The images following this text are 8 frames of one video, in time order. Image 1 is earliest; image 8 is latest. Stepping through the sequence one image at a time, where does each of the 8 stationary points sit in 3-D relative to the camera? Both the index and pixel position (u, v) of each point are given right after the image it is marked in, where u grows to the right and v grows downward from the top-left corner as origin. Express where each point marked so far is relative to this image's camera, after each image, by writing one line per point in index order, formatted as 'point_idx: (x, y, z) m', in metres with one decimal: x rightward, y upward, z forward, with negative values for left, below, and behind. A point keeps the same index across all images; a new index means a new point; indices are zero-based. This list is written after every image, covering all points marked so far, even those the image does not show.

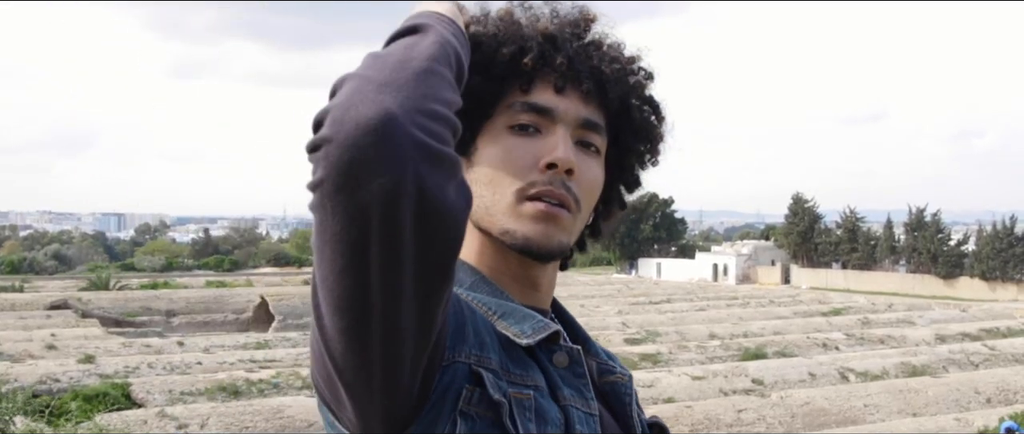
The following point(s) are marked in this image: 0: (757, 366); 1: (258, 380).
0: (+4.7, -2.9, +16.6) m
1: (-4.4, -2.8, +14.8) m
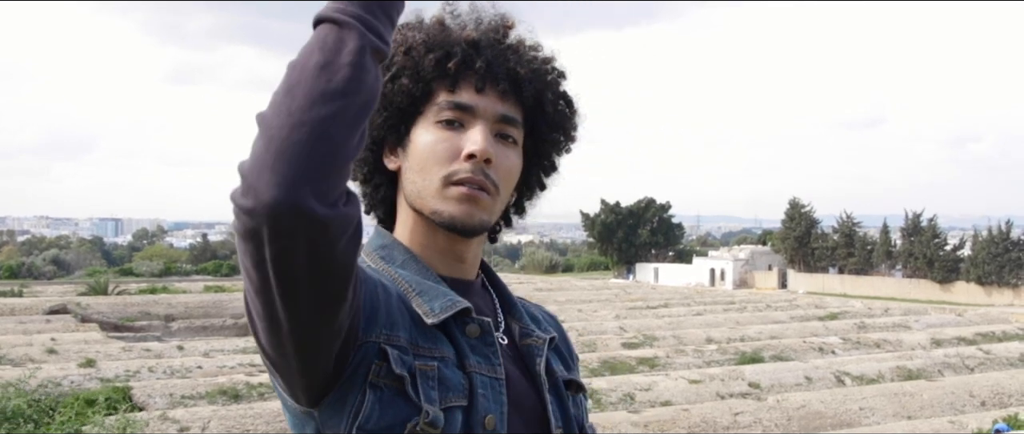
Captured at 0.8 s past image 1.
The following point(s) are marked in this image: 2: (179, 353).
0: (+4.7, -3.0, +16.7) m
1: (-4.4, -2.9, +14.9) m
2: (-7.7, -3.1, +19.8) m
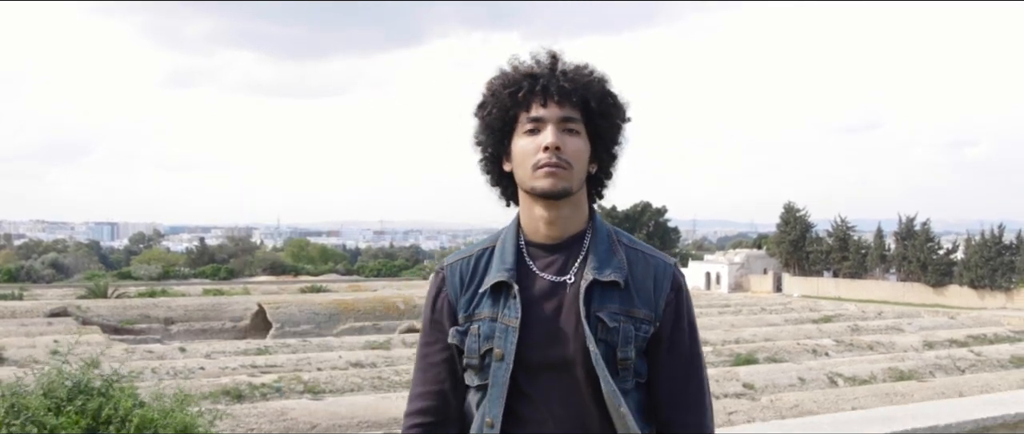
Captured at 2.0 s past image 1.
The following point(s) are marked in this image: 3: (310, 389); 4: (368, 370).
0: (+4.7, -3.0, +17.0) m
1: (-4.4, -3.0, +15.2) m
2: (-7.7, -3.2, +20.1) m
3: (-3.6, -3.1, +15.4) m
4: (-2.9, -3.1, +17.2) m
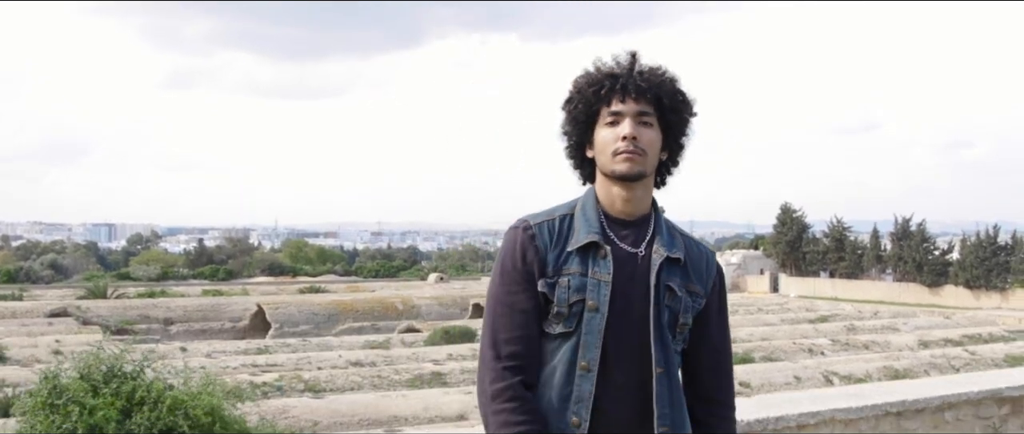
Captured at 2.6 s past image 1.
0: (+4.6, -3.0, +17.2) m
1: (-4.5, -3.0, +15.4) m
2: (-7.8, -3.2, +20.3) m
3: (-3.7, -3.1, +15.6) m
4: (-2.9, -3.1, +17.4) m
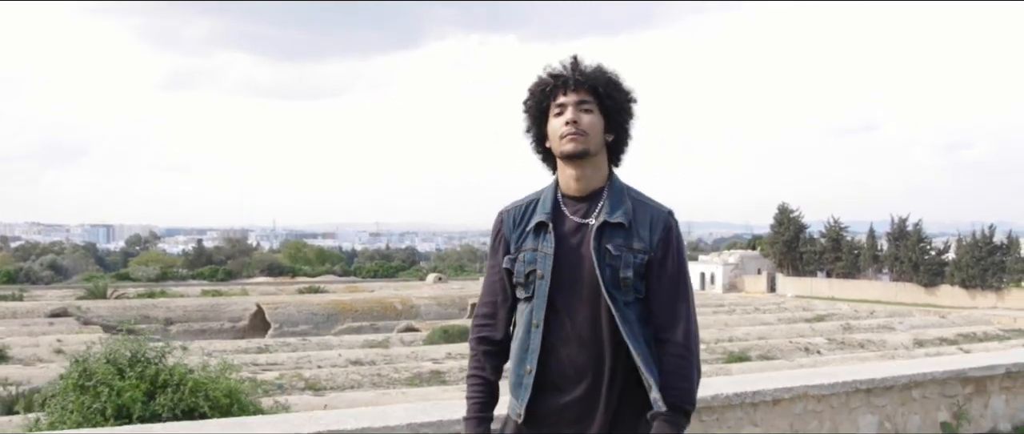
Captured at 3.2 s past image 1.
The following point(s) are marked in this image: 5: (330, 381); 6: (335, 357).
0: (+4.6, -3.0, +17.4) m
1: (-4.5, -3.0, +15.5) m
2: (-7.8, -3.2, +20.4) m
3: (-3.7, -3.1, +15.8) m
4: (-2.9, -3.1, +17.6) m
5: (-3.4, -3.1, +16.2) m
6: (-3.9, -3.1, +18.9) m
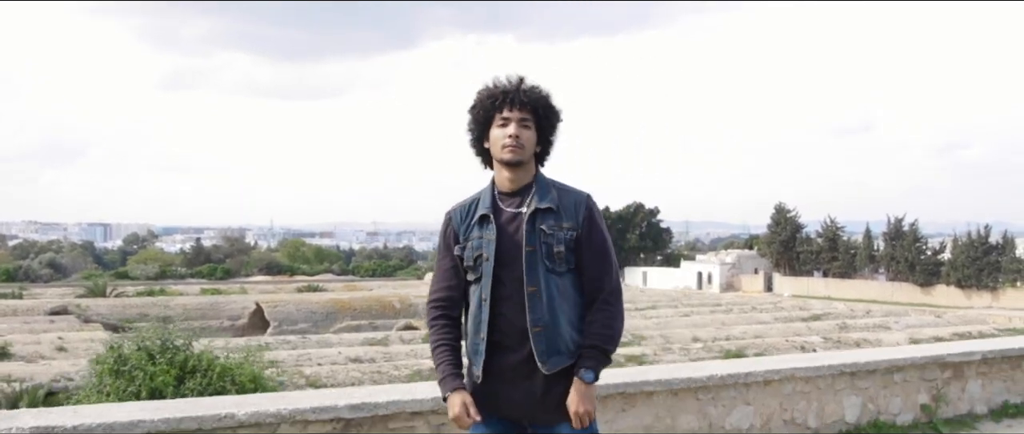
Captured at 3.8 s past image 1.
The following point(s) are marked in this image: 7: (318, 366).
0: (+4.6, -3.0, +17.6) m
1: (-4.5, -2.9, +15.7) m
2: (-7.8, -3.2, +20.6) m
3: (-3.7, -3.1, +15.9) m
4: (-3.0, -3.1, +17.8) m
5: (-3.5, -3.1, +16.3) m
6: (-3.9, -3.1, +19.0) m
7: (-4.1, -3.1, +18.1) m
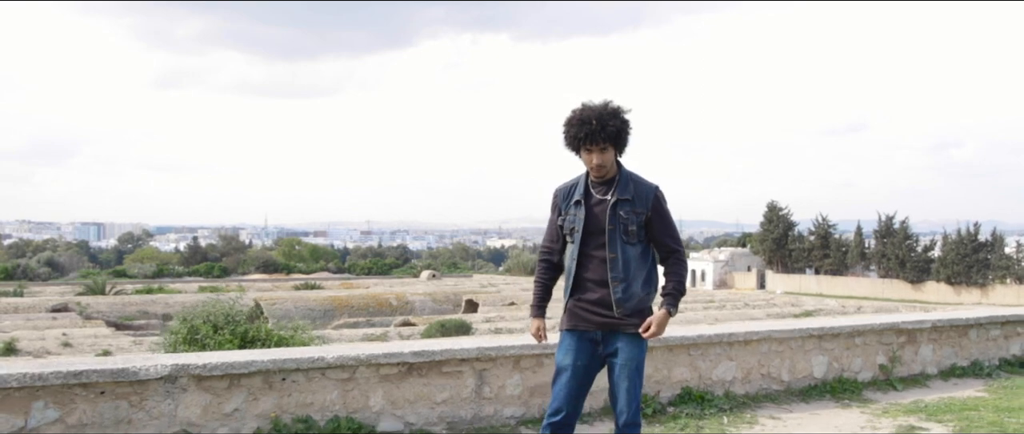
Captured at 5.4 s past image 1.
0: (+4.6, -3.0, +18.1) m
1: (-4.5, -2.9, +16.1) m
2: (-7.9, -3.1, +21.0) m
3: (-3.7, -3.0, +16.4) m
4: (-3.0, -3.0, +18.2) m
5: (-3.5, -3.0, +16.8) m
6: (-4.0, -3.0, +19.5) m
7: (-4.1, -3.1, +18.6) m
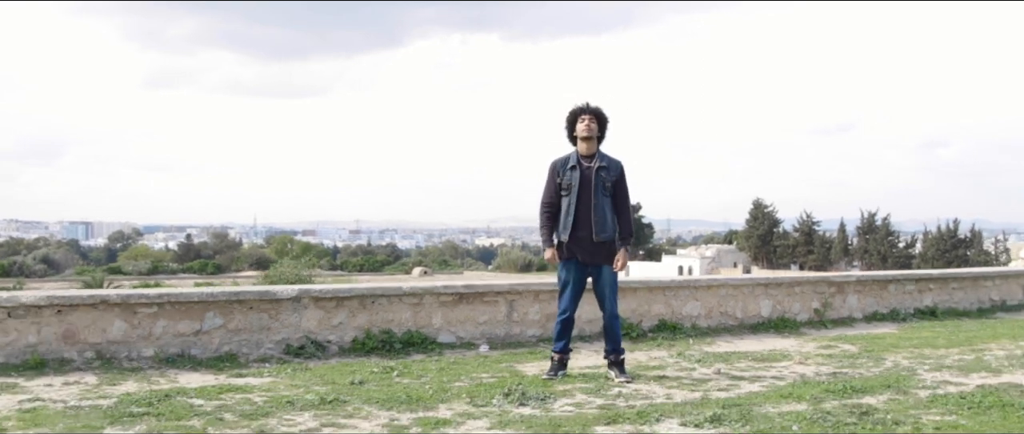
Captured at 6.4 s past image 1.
0: (+4.4, -2.8, +19.0) m
1: (-4.6, -2.8, +16.9) m
2: (-8.1, -3.0, +21.7) m
3: (-3.8, -2.9, +17.2) m
4: (-3.1, -2.9, +19.0) m
5: (-3.6, -2.9, +17.6) m
6: (-4.1, -2.9, +20.3) m
7: (-4.3, -3.0, +19.4) m
